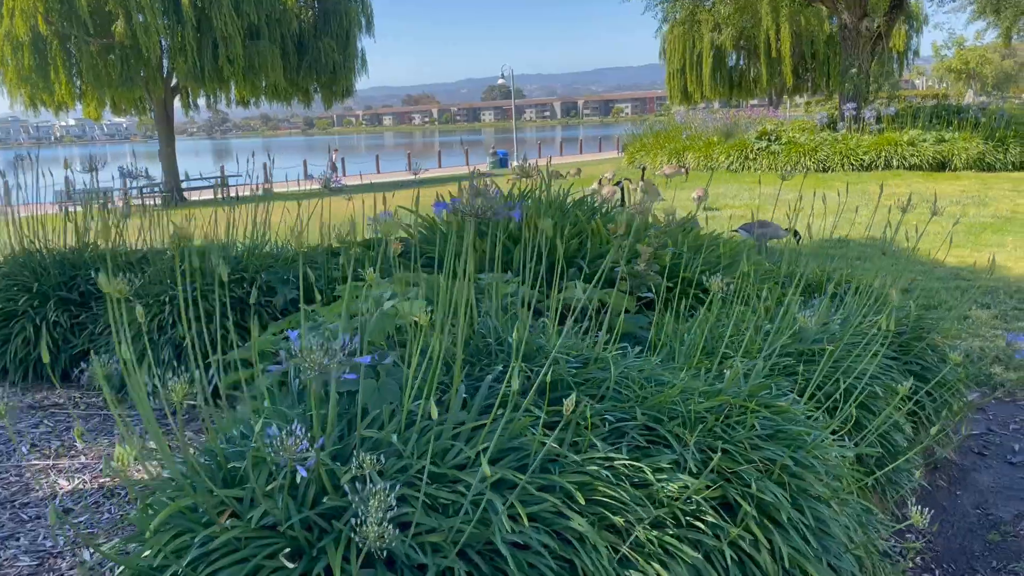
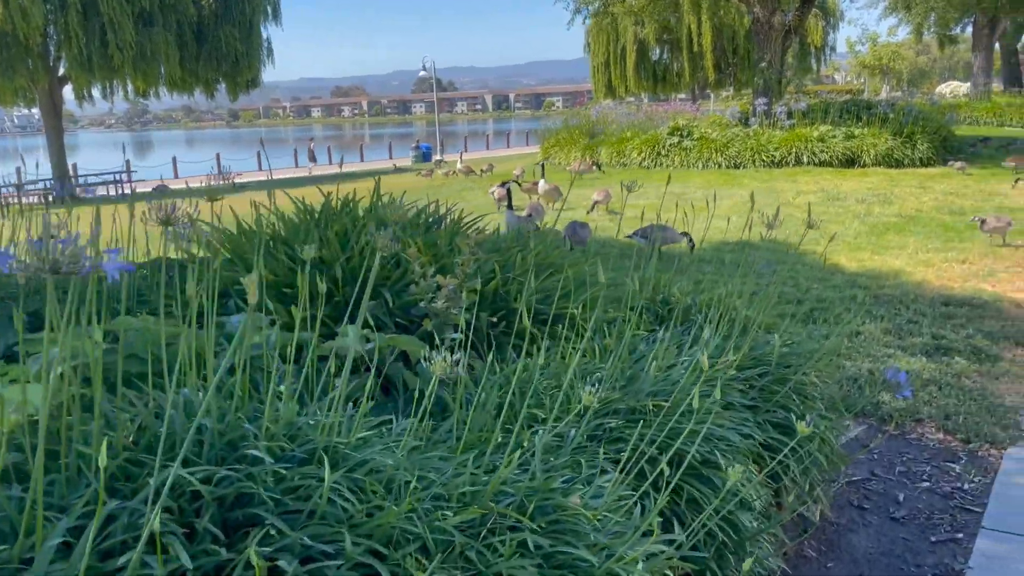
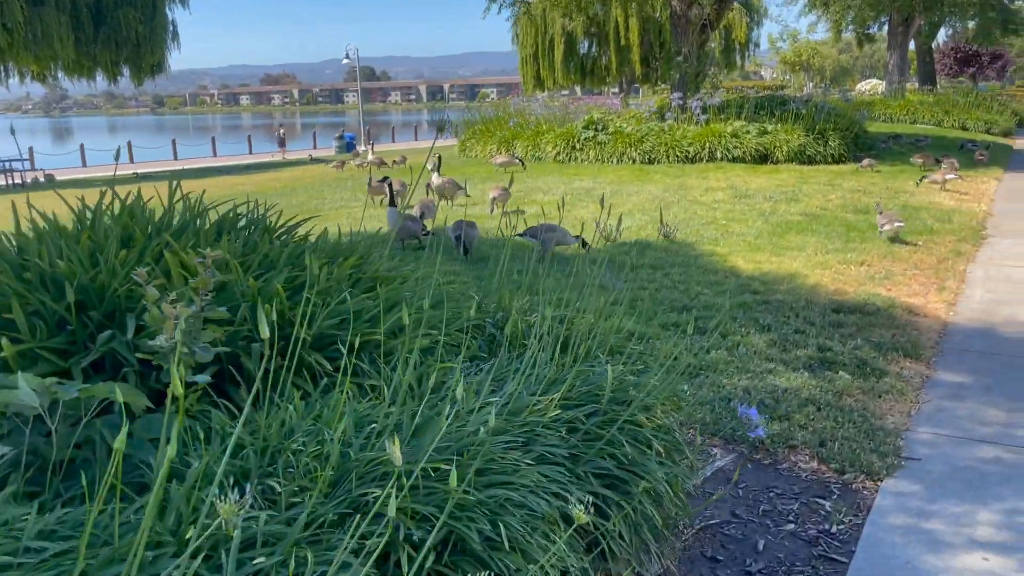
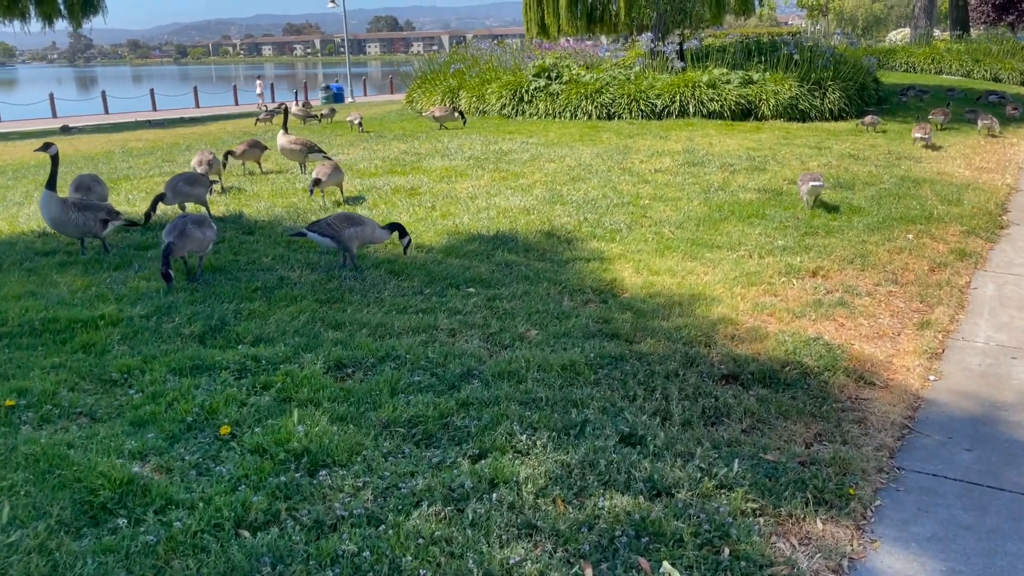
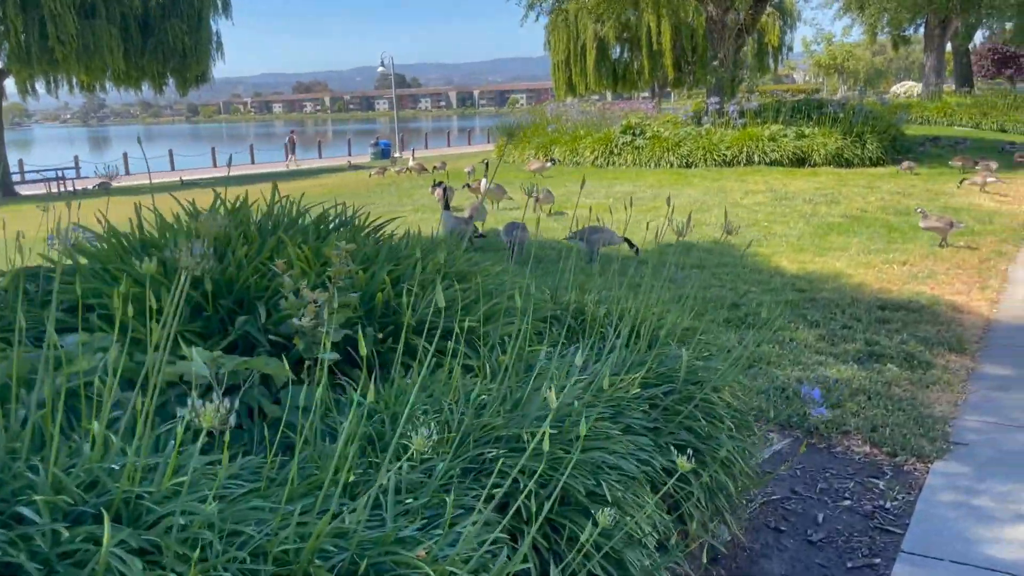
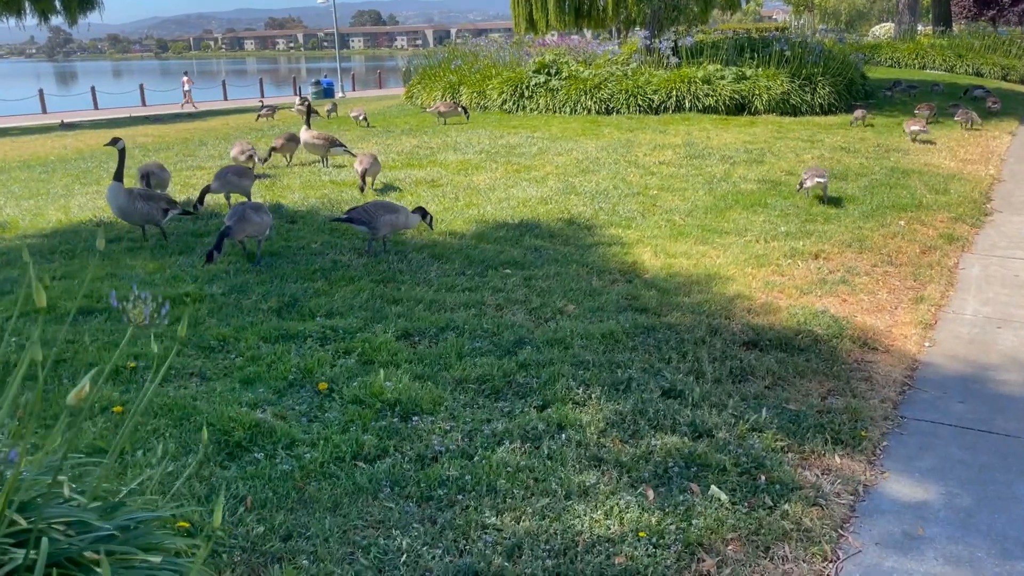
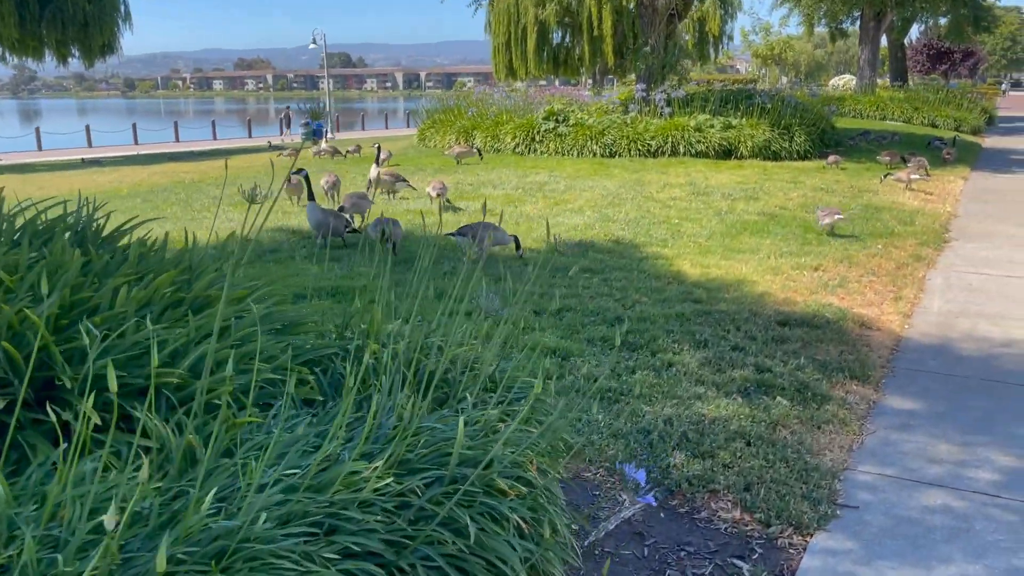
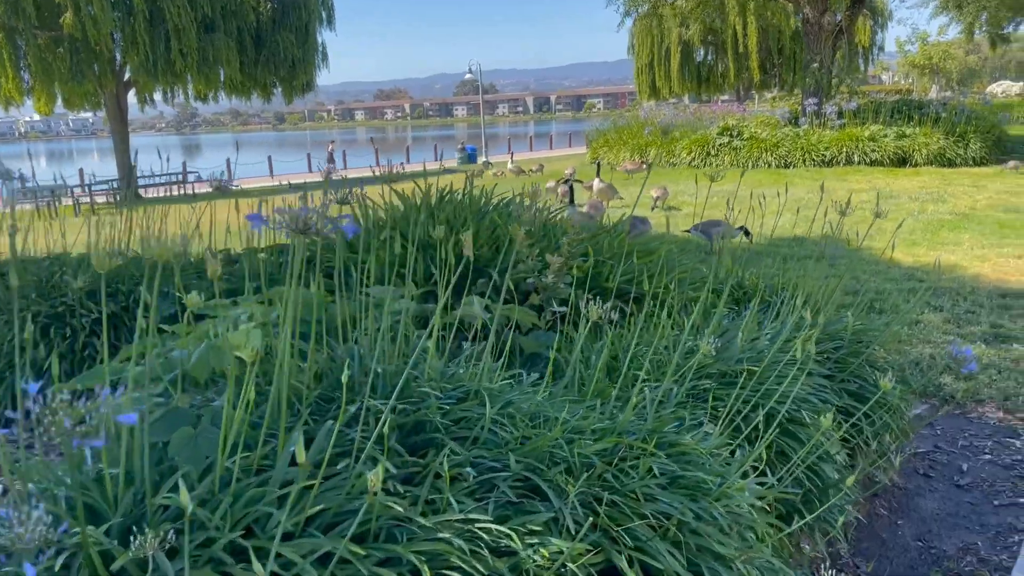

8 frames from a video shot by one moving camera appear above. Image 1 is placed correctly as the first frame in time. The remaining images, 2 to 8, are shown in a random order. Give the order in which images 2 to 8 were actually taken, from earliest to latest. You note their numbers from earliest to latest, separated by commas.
8, 2, 5, 3, 7, 6, 4
